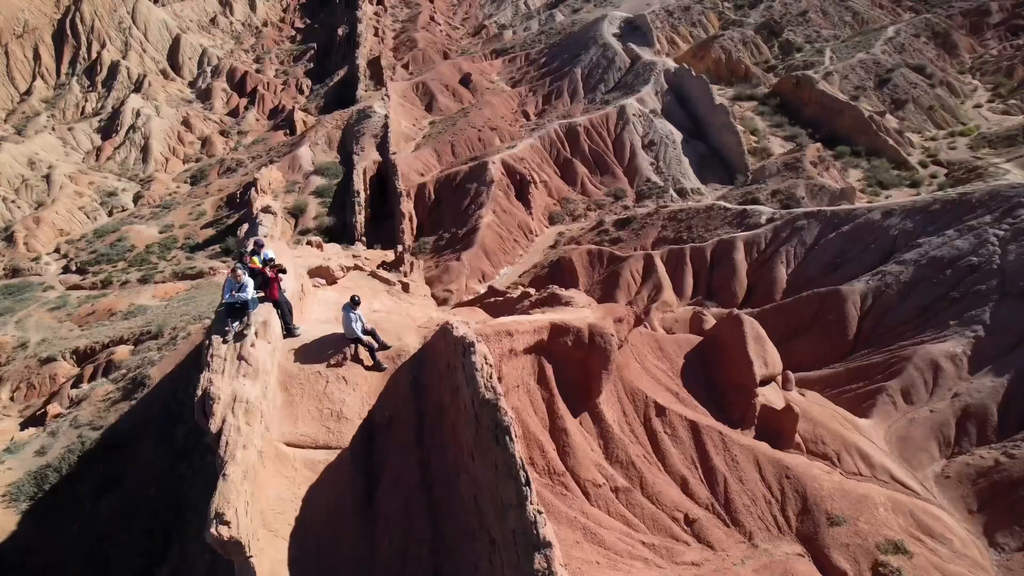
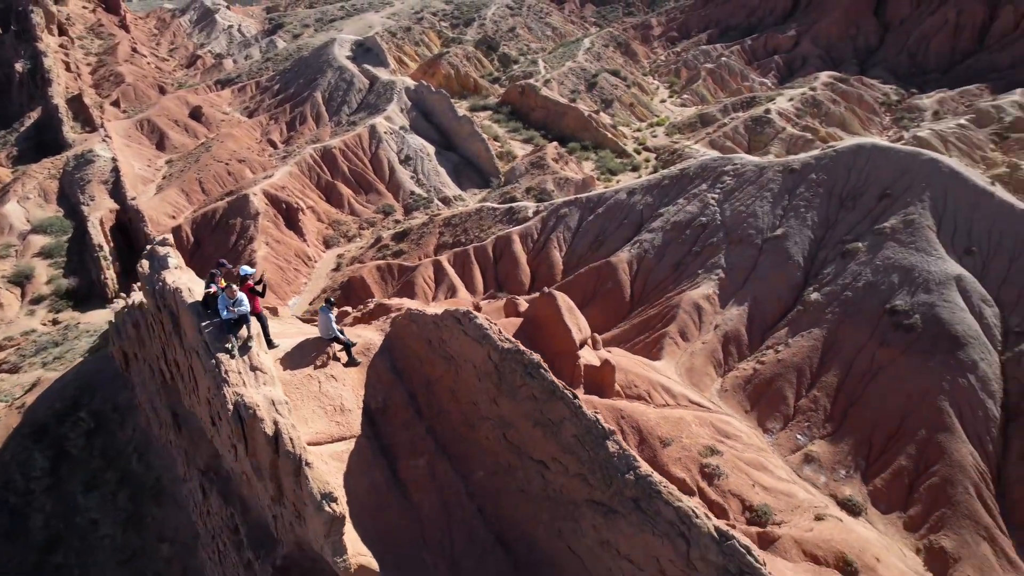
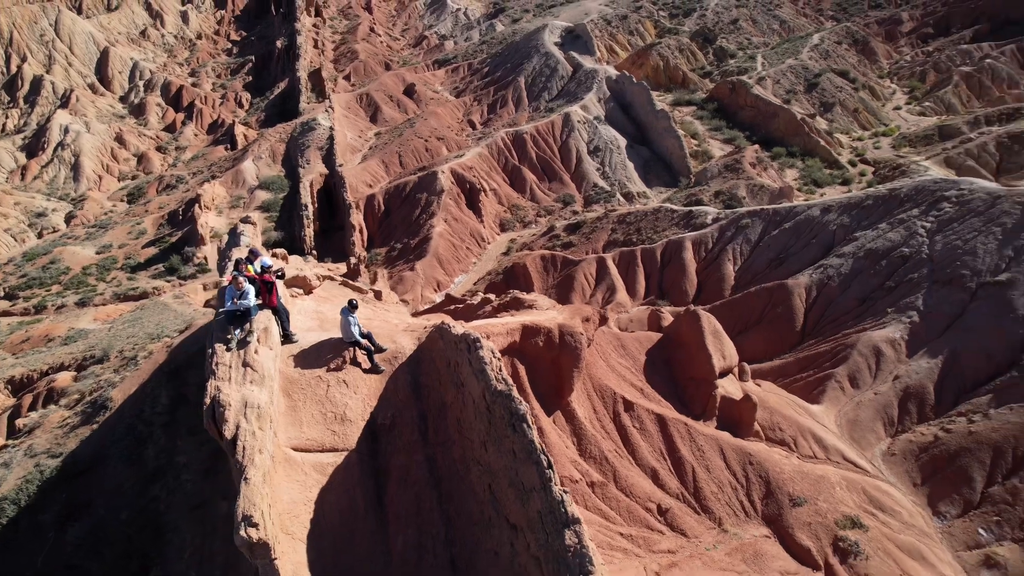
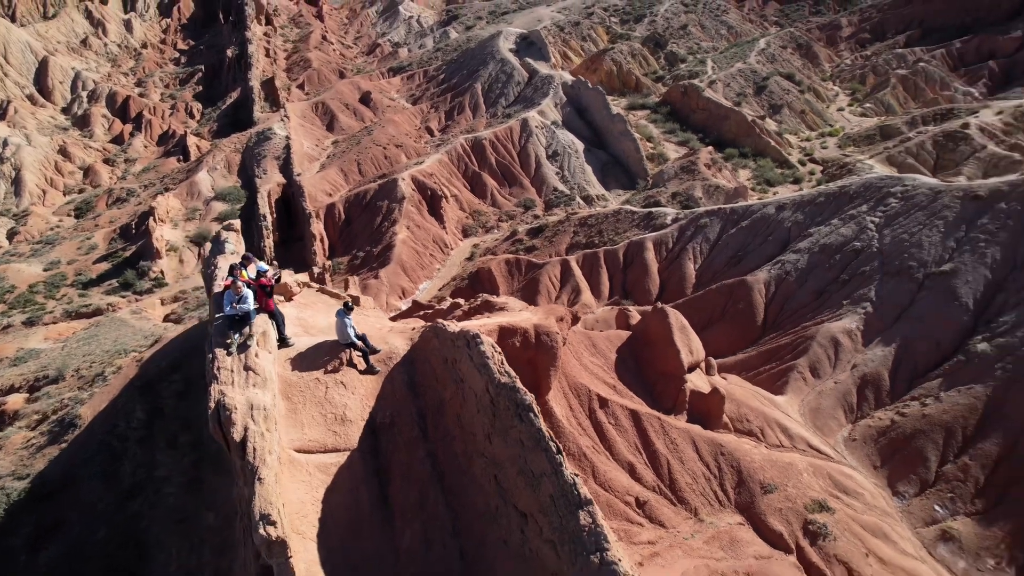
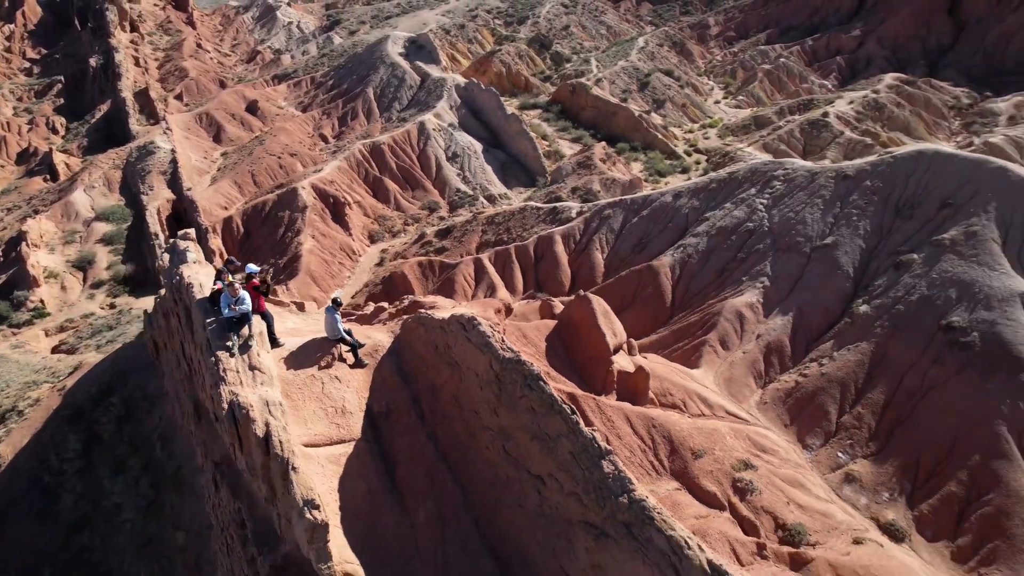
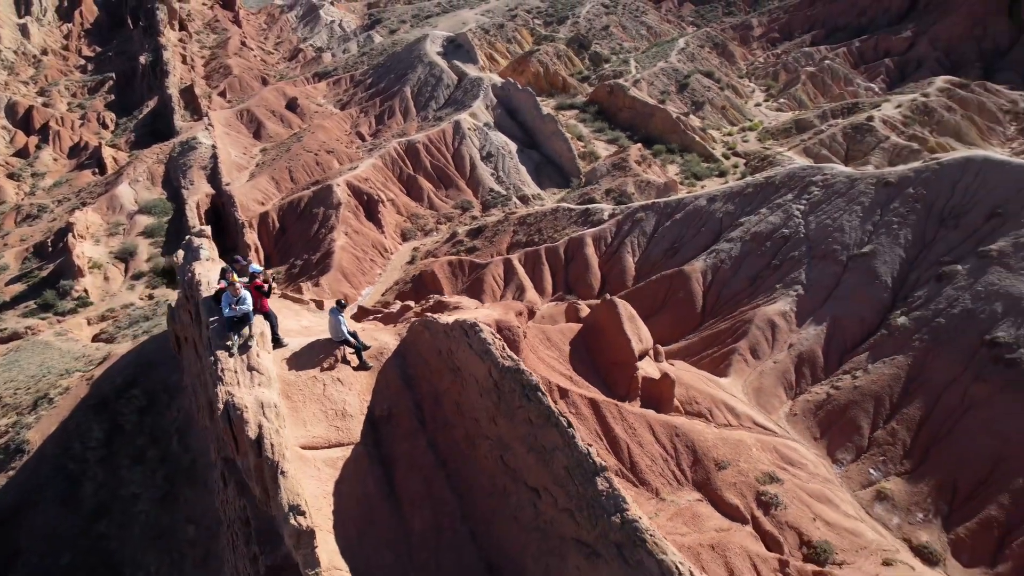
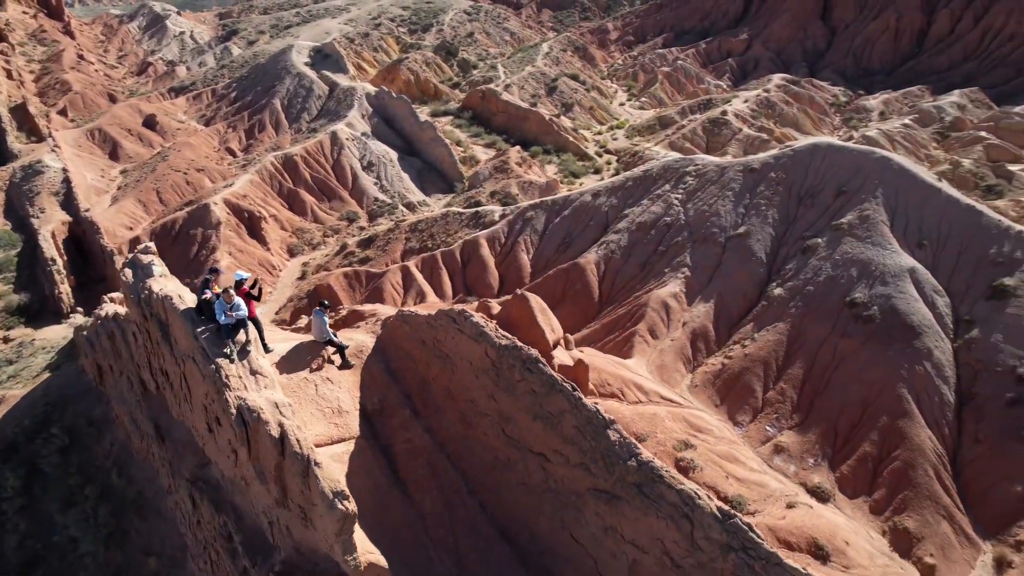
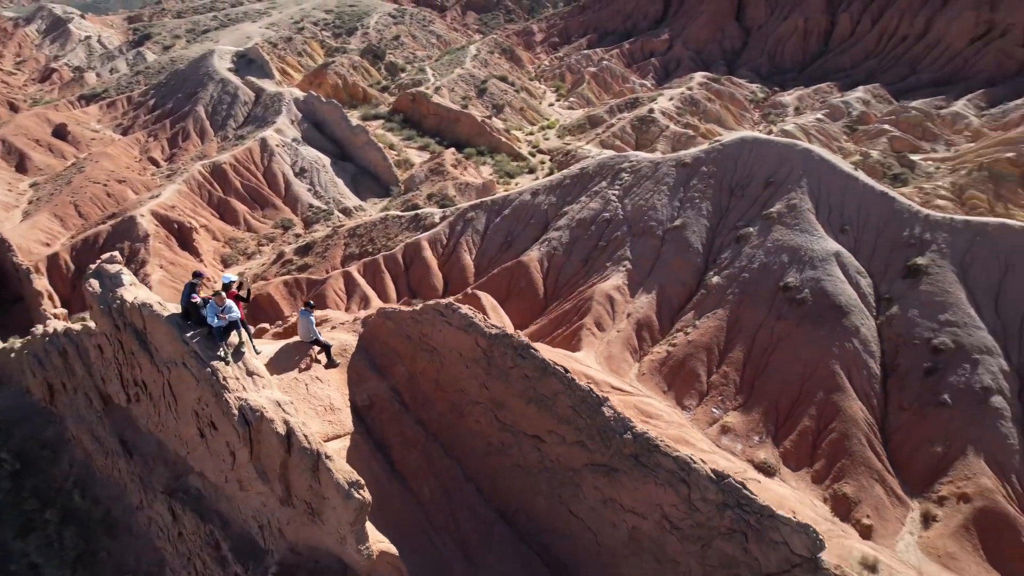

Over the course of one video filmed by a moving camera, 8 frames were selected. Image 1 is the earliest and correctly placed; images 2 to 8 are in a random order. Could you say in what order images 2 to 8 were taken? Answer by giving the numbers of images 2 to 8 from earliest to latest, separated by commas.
3, 4, 6, 5, 2, 7, 8
